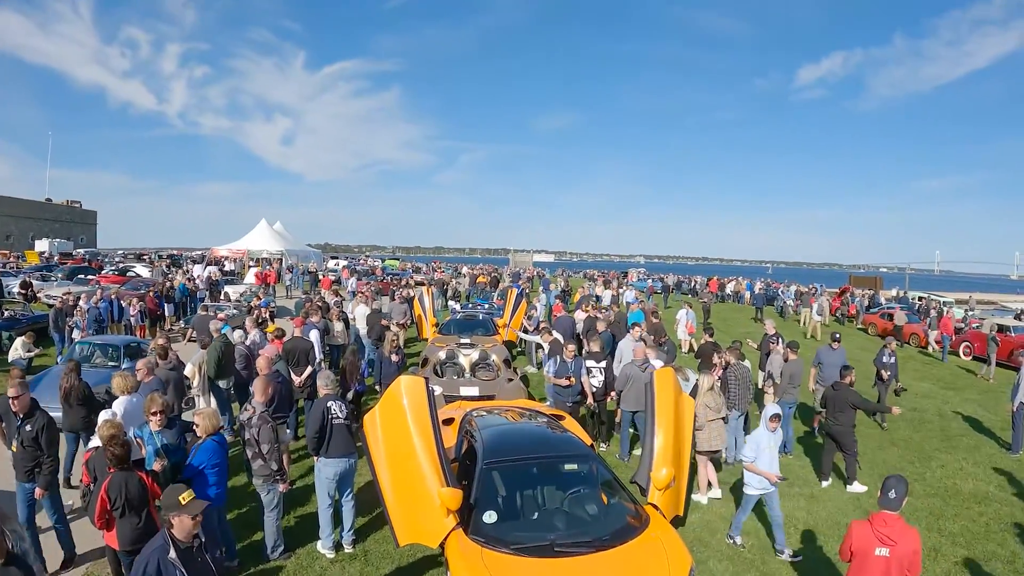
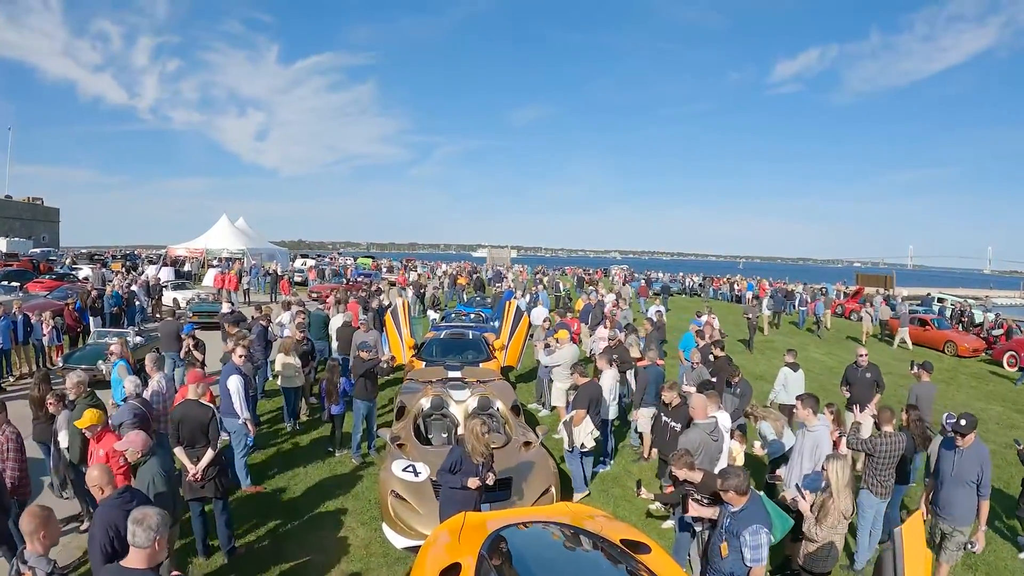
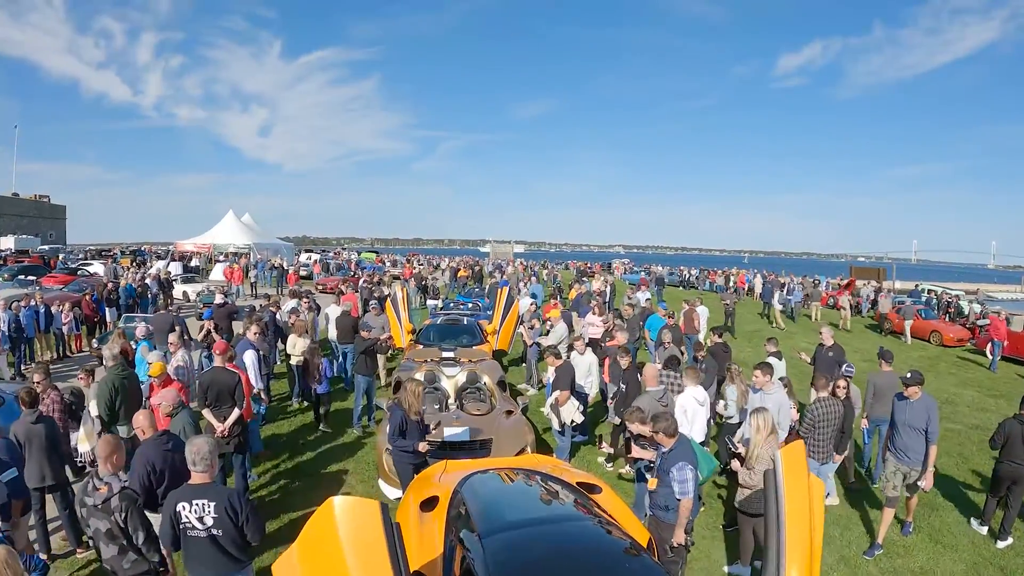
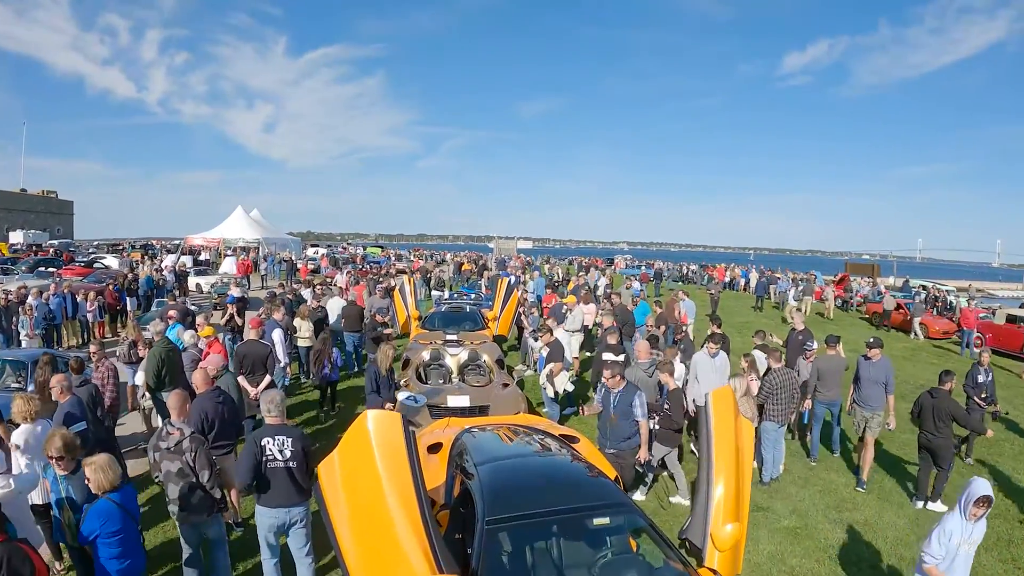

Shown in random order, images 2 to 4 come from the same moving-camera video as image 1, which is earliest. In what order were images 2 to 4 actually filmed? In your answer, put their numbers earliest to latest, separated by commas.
4, 3, 2
